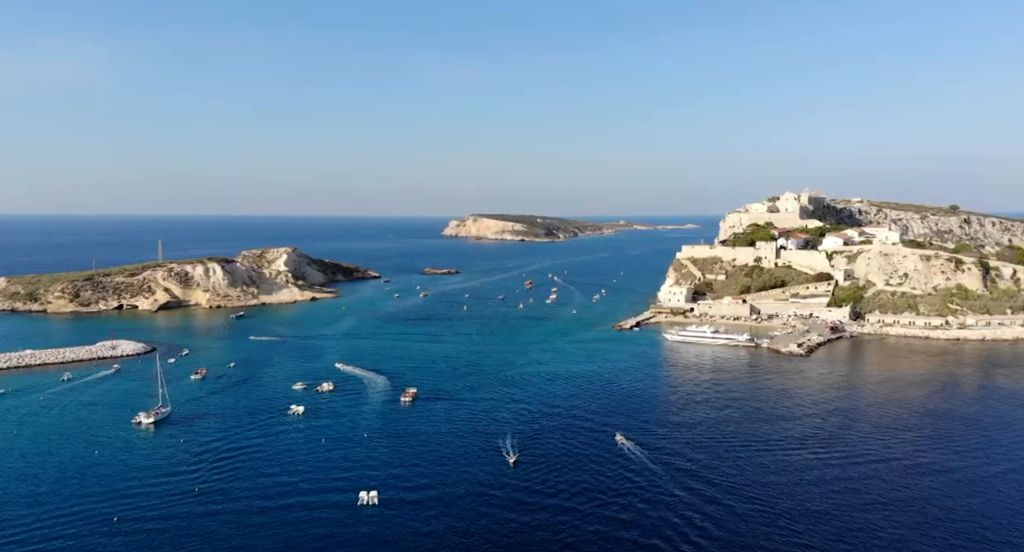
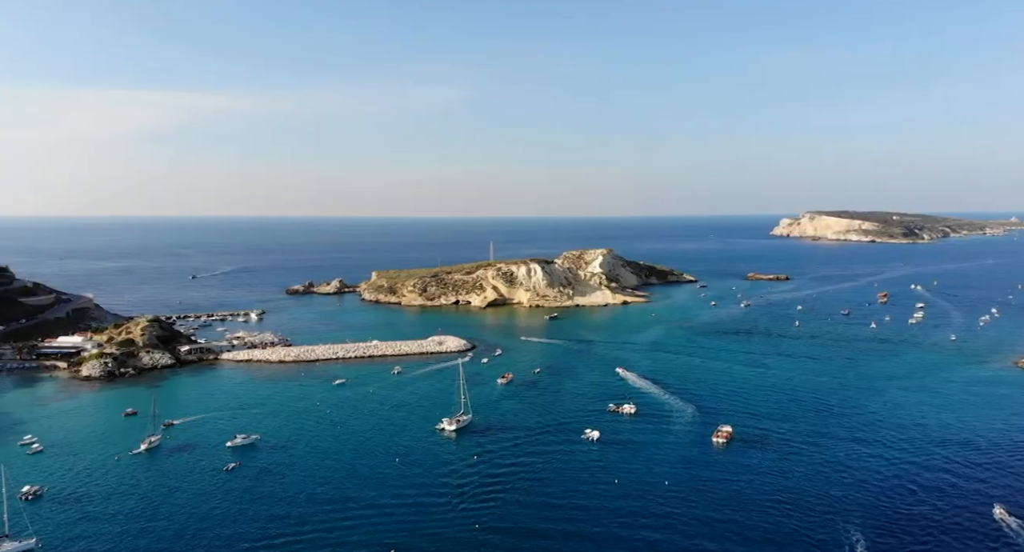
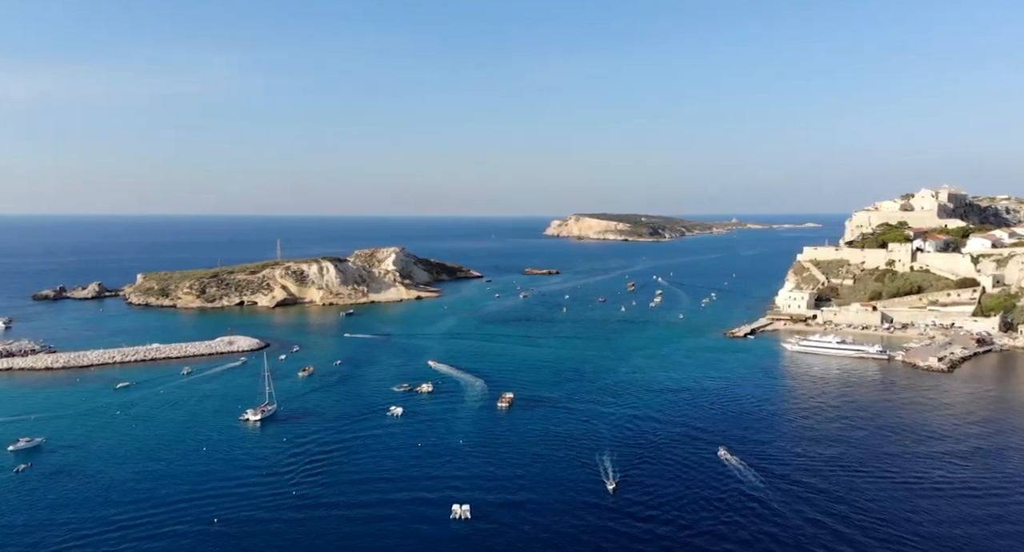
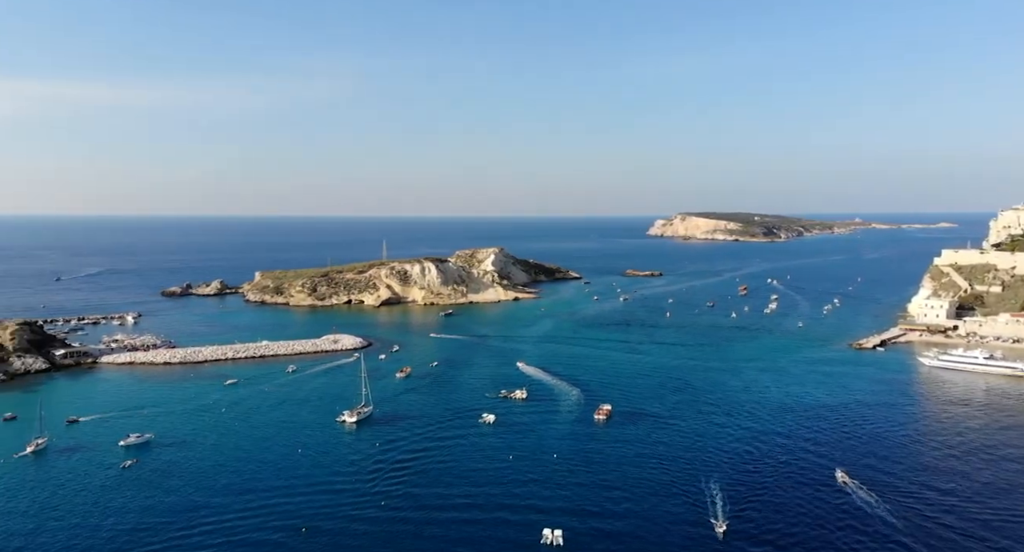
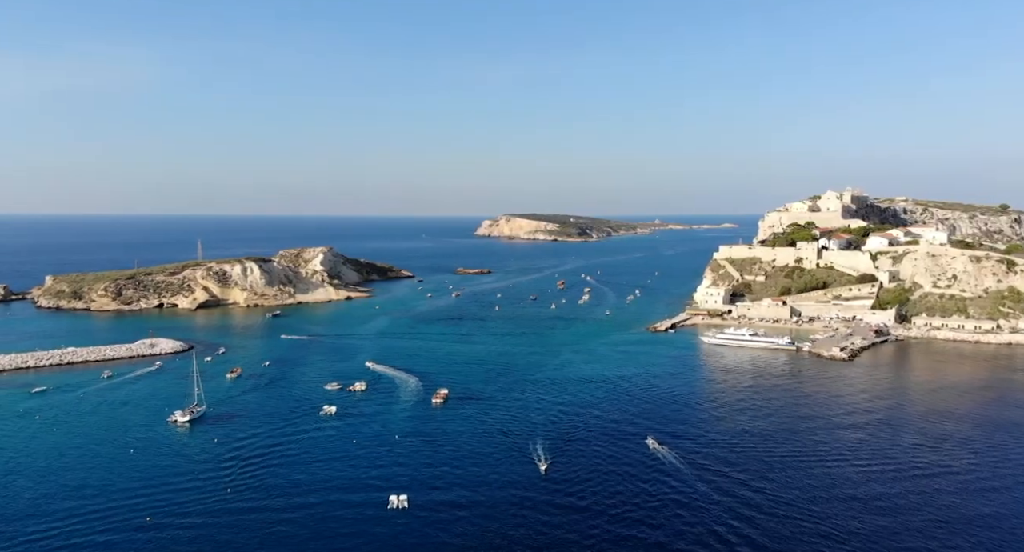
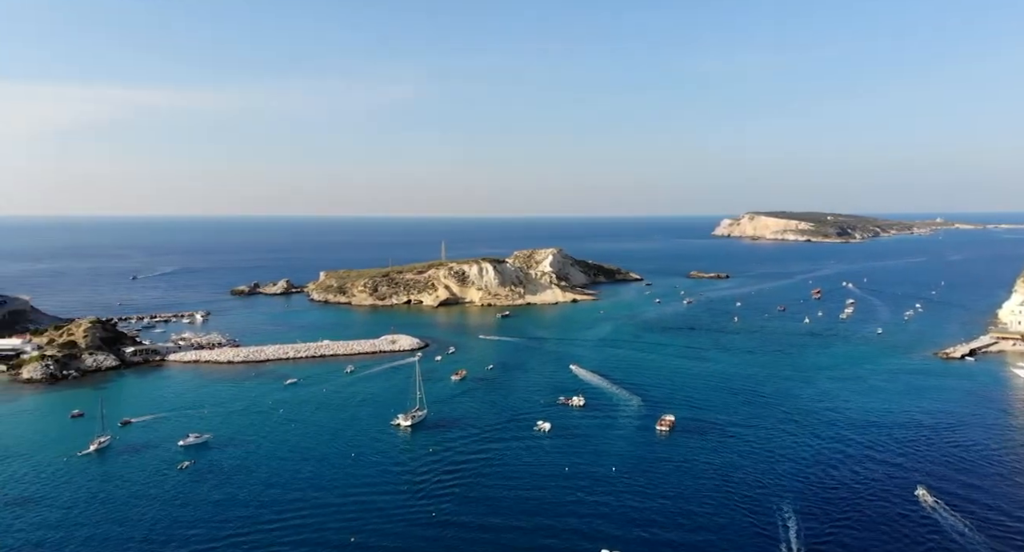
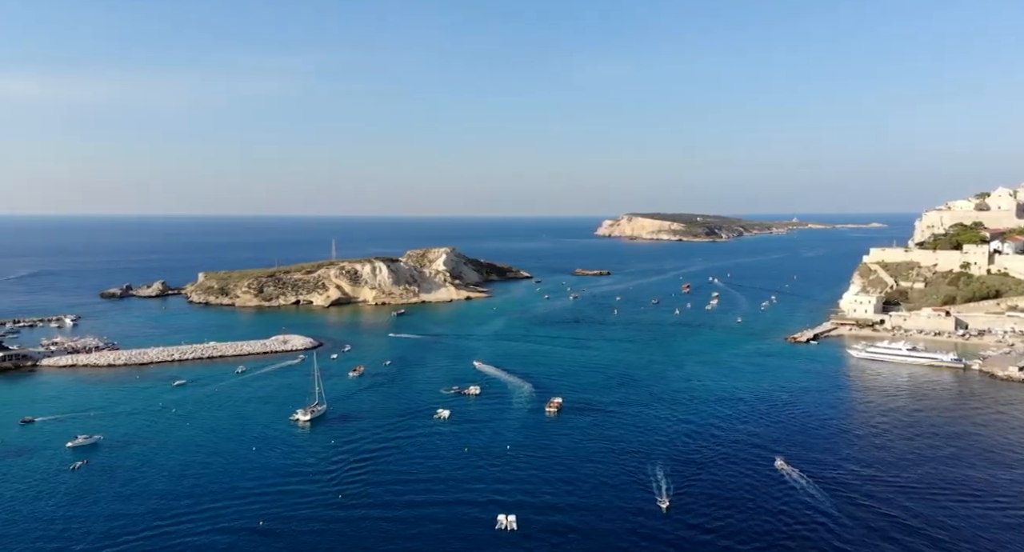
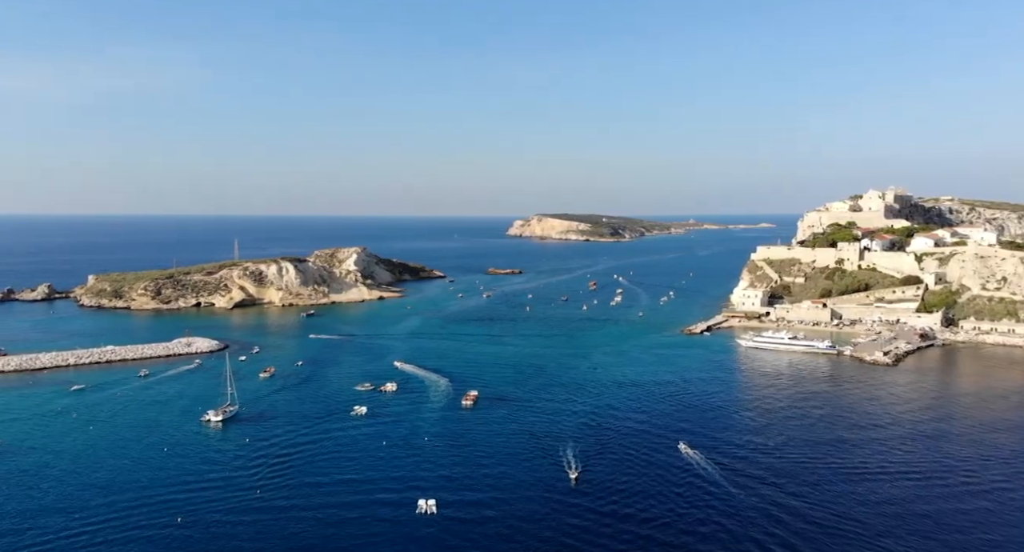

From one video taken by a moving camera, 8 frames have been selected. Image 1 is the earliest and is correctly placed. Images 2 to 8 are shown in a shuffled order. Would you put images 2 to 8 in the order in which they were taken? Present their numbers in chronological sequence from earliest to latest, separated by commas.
5, 8, 3, 7, 4, 6, 2
